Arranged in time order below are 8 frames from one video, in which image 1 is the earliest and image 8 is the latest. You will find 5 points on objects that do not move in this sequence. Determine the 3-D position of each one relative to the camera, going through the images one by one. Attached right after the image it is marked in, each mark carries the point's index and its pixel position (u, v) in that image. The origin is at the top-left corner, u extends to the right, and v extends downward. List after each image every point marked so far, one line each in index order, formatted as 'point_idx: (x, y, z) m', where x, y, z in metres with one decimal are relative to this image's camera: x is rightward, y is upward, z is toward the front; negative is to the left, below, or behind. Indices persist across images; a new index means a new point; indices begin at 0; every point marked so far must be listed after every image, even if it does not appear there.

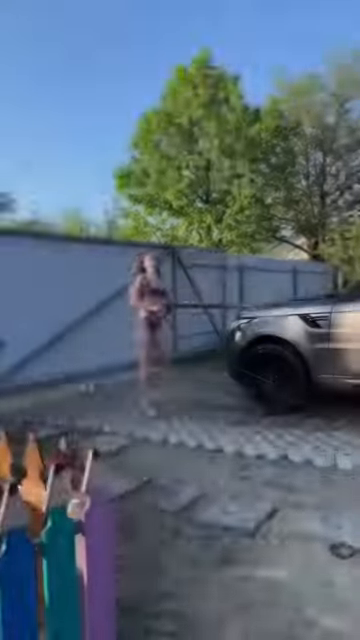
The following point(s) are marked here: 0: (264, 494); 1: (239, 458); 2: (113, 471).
0: (+0.5, -1.1, +3.5) m
1: (+0.4, -1.0, +4.2) m
2: (-0.5, -1.1, +4.0) m
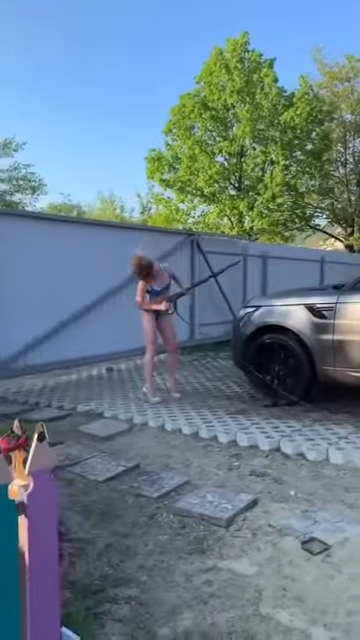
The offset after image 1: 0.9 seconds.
0: (+0.4, -1.0, +3.5) m
1: (+0.4, -0.9, +4.1) m
2: (-0.6, -1.0, +4.0) m
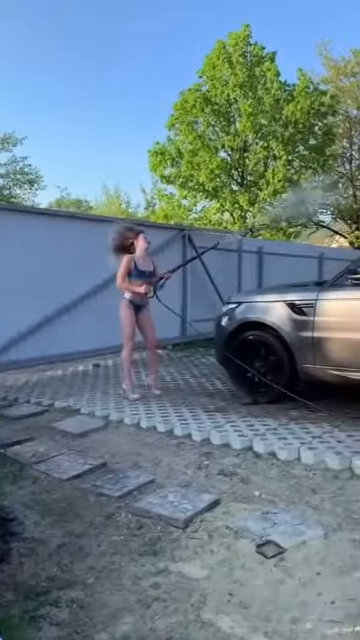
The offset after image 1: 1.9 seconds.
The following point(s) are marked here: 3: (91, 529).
0: (+0.2, -1.0, +3.4) m
1: (+0.2, -0.9, +4.1) m
2: (-0.8, -0.9, +3.9) m
3: (-0.5, -1.1, +2.9) m
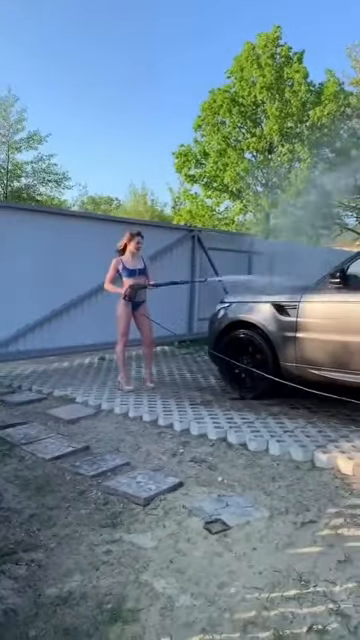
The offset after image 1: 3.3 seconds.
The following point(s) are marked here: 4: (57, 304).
0: (0.0, -1.0, +3.7) m
1: (0.0, -0.9, +4.3) m
2: (-0.9, -0.9, +4.2) m
3: (-0.7, -1.0, +3.2) m
4: (-1.6, +0.2, +7.0) m
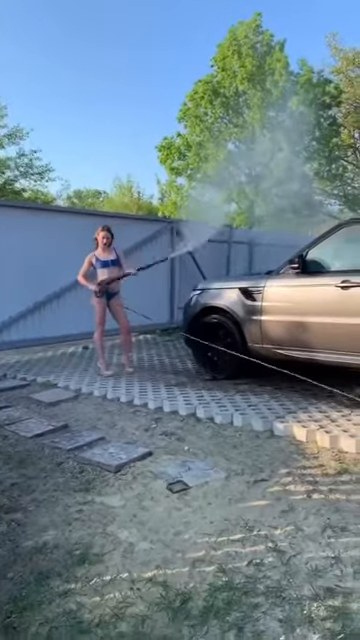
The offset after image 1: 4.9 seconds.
0: (-0.2, -0.9, +4.0) m
1: (-0.2, -0.8, +4.7) m
2: (-1.1, -0.8, +4.6) m
3: (-0.9, -1.0, +3.6) m
4: (-1.8, +0.3, +7.3) m
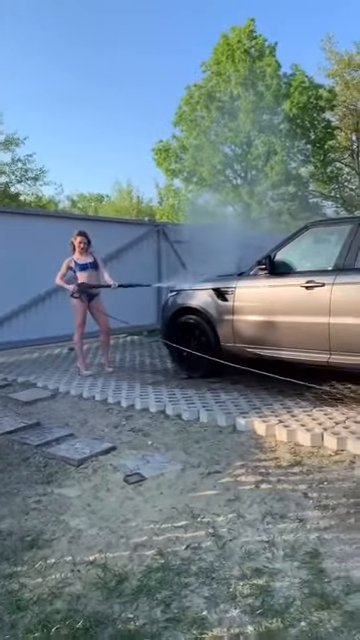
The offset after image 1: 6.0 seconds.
0: (-0.4, -0.9, +4.2) m
1: (-0.4, -0.8, +4.8) m
2: (-1.4, -0.8, +4.7) m
3: (-1.1, -1.0, +3.7) m
4: (-2.1, +0.3, +7.5) m
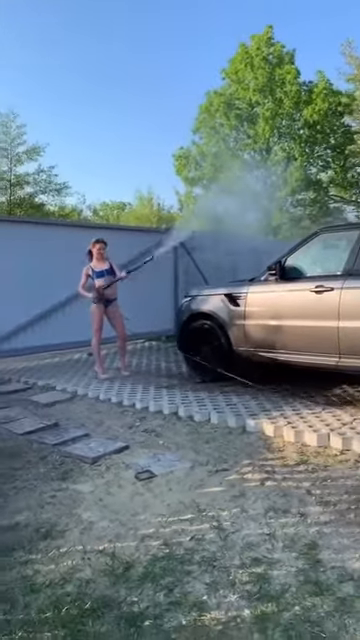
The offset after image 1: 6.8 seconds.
0: (-0.4, -0.9, +4.3) m
1: (-0.3, -0.8, +5.0) m
2: (-1.3, -0.9, +4.9) m
3: (-1.1, -1.0, +3.9) m
4: (-1.9, +0.2, +7.7) m
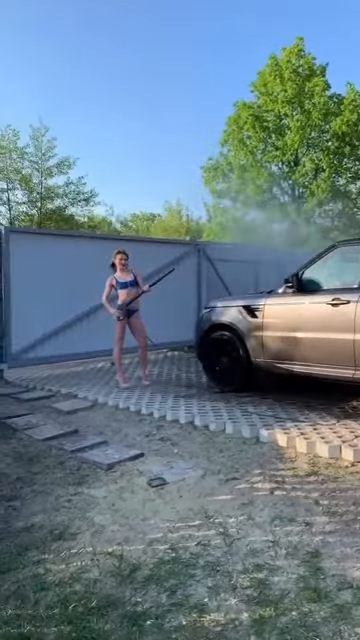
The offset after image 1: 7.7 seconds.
0: (-0.2, -1.0, +4.4) m
1: (-0.2, -0.9, +5.1) m
2: (-1.1, -0.9, +5.1) m
3: (-1.0, -1.1, +4.0) m
4: (-1.6, +0.1, +7.9) m
